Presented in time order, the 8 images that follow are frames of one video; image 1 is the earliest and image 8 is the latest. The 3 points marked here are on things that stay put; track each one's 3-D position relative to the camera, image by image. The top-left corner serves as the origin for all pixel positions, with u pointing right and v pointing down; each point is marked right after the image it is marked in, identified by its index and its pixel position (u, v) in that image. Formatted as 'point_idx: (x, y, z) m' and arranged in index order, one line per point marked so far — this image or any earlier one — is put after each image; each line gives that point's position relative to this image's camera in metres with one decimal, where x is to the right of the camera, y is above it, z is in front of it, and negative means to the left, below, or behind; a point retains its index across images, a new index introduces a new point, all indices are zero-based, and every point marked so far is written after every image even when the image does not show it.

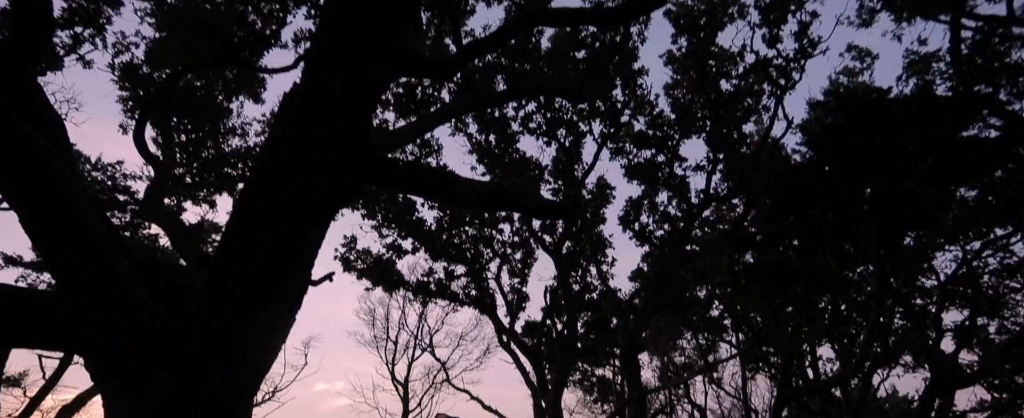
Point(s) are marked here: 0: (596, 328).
0: (+1.6, -2.3, +10.3) m
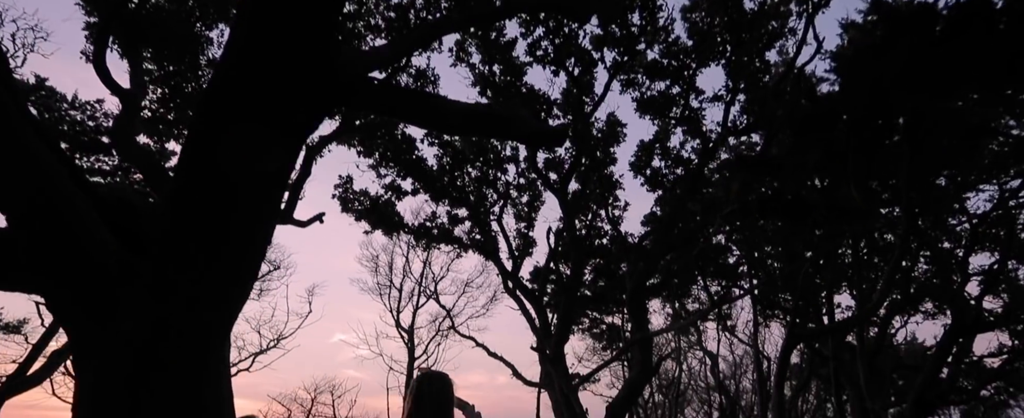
0: (+1.7, -1.2, +10.0) m
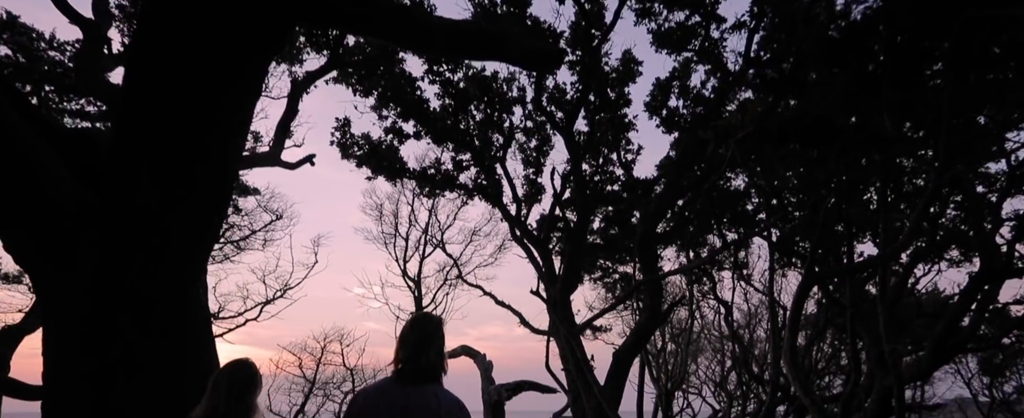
0: (+1.9, -0.2, +9.6) m
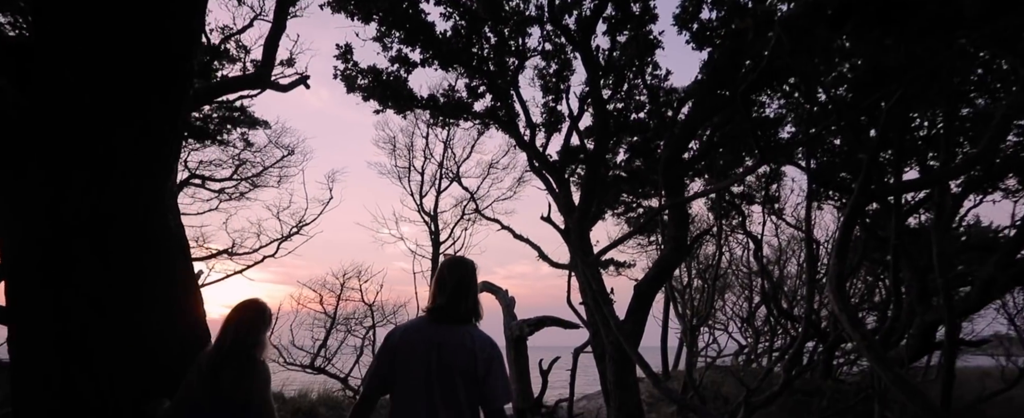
0: (+2.2, +1.0, +9.0) m
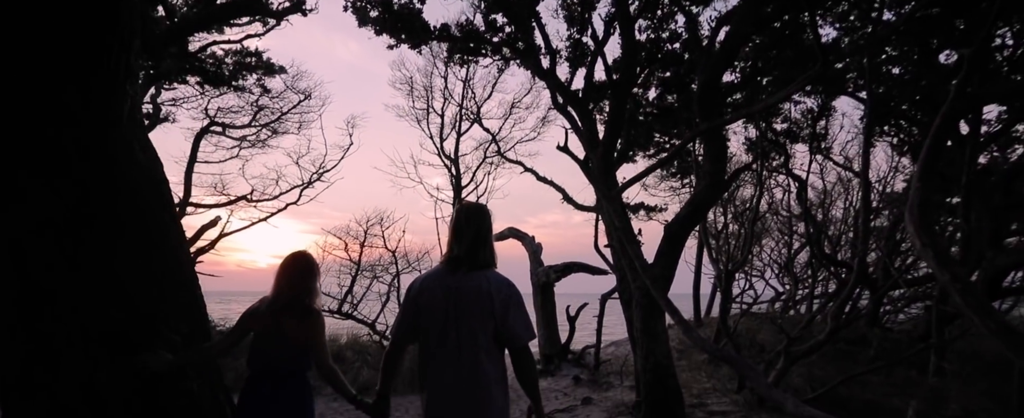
0: (+2.5, +1.9, +8.4) m
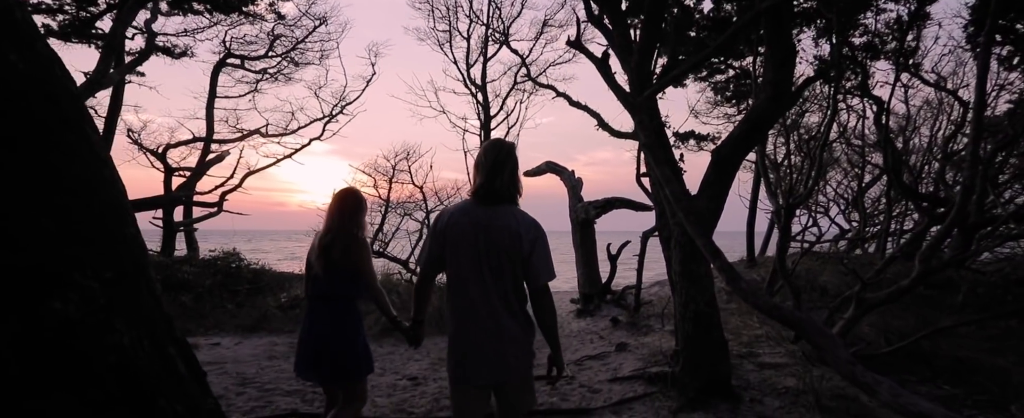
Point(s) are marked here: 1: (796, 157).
0: (+2.9, +2.9, +7.2) m
1: (+4.8, +0.9, +9.1) m
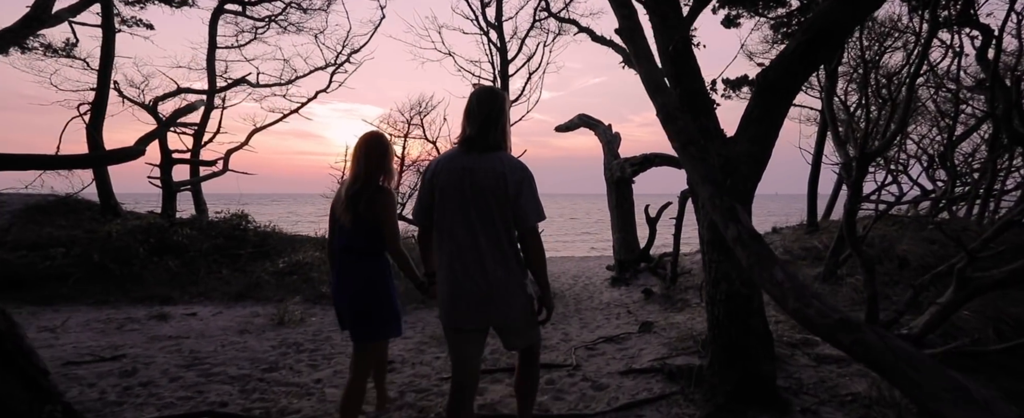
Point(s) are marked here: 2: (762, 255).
0: (+3.0, +3.4, +5.7) m
1: (+5.1, +1.6, +7.6) m
2: (+0.9, -0.1, +1.8) m
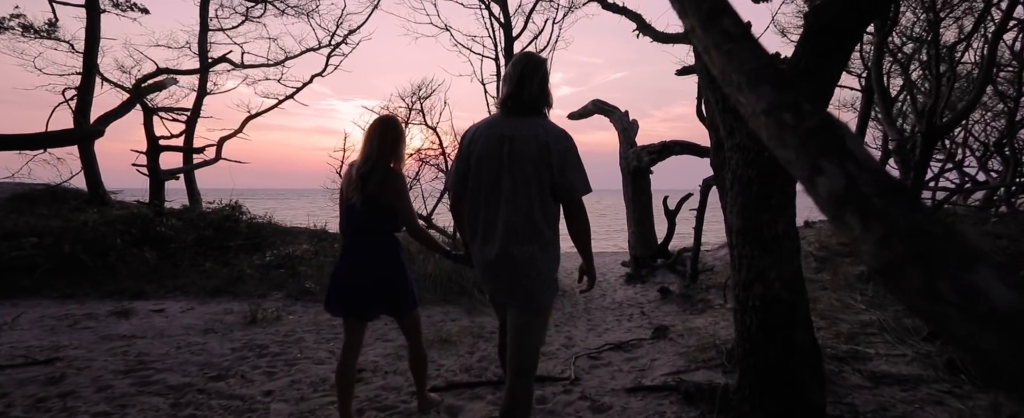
0: (+3.0, +3.5, +5.0) m
1: (+5.1, +1.7, +6.8) m
2: (+0.7, 0.0, +1.2) m
